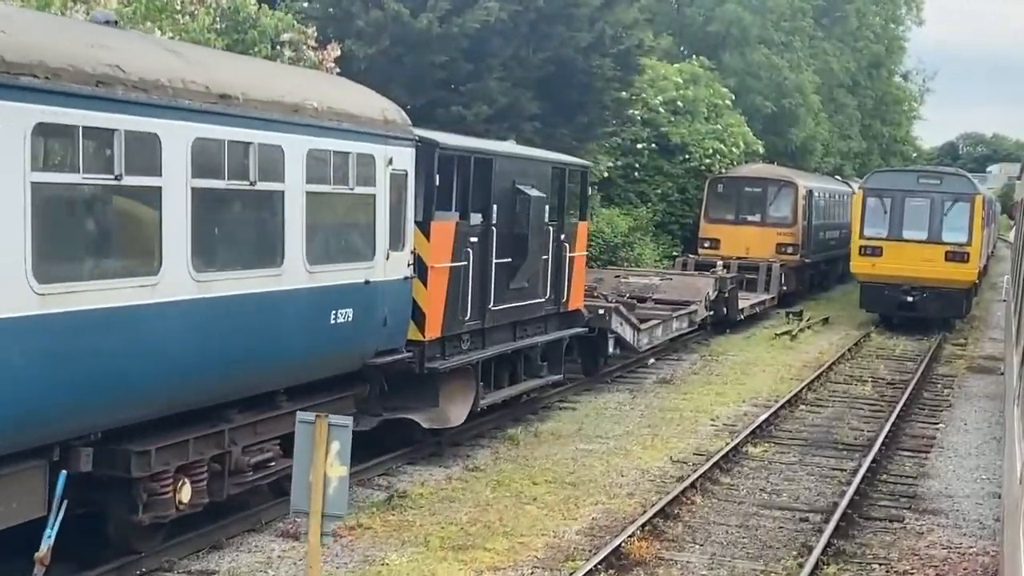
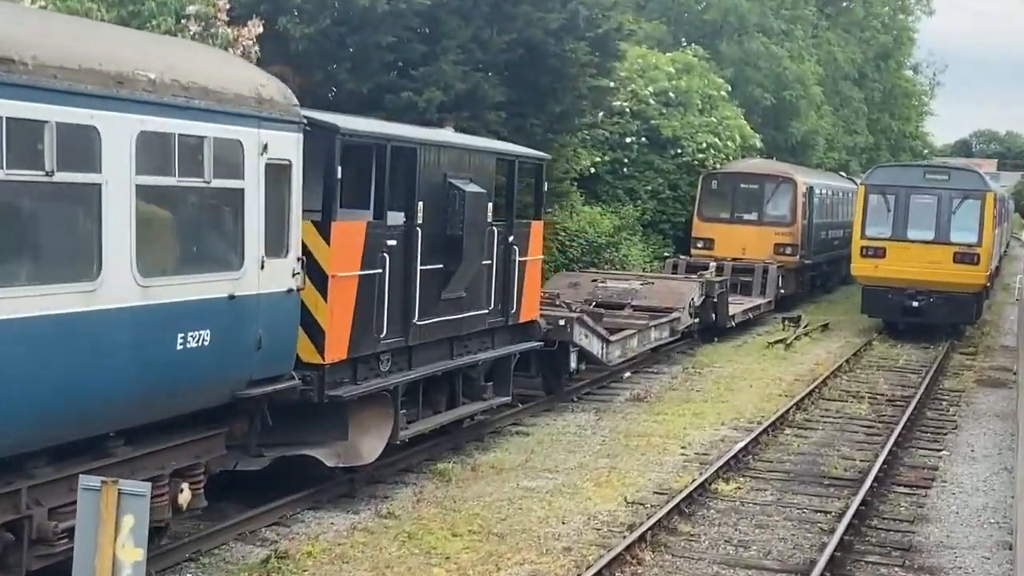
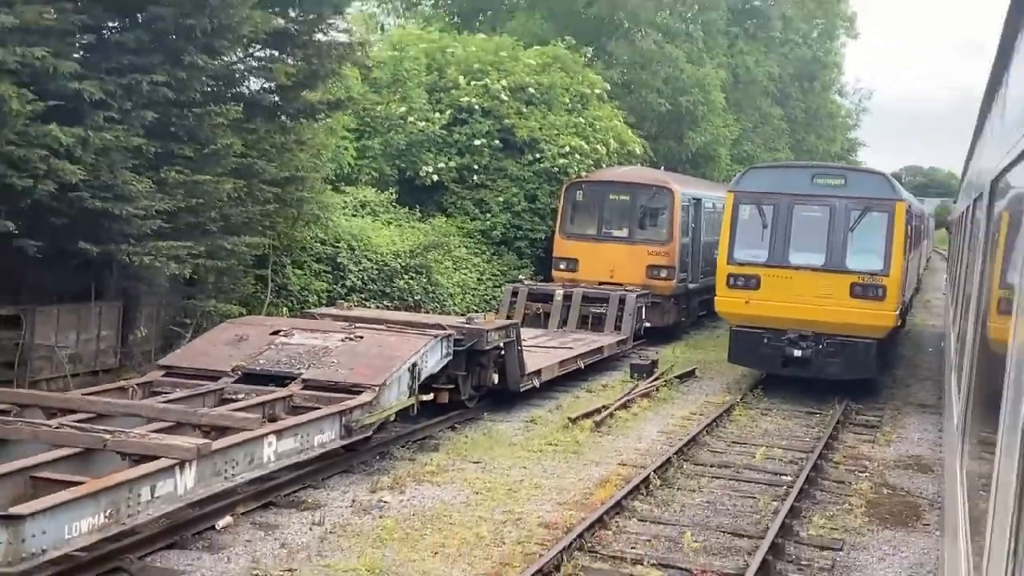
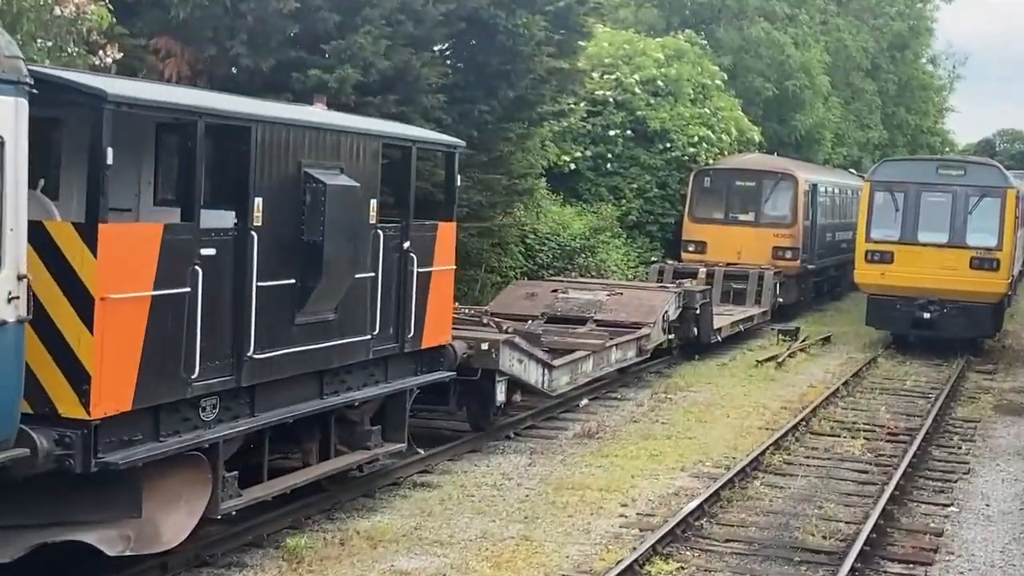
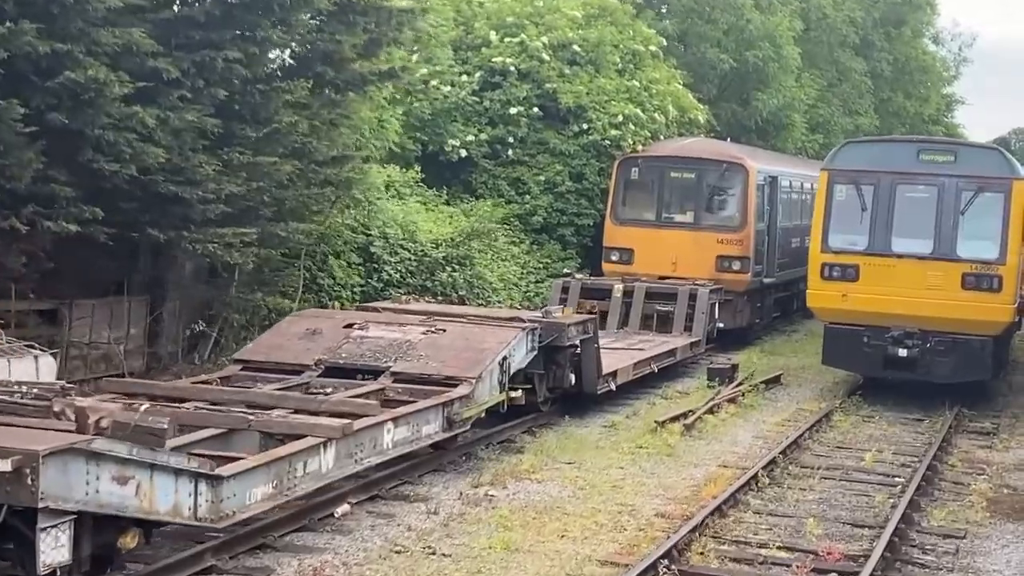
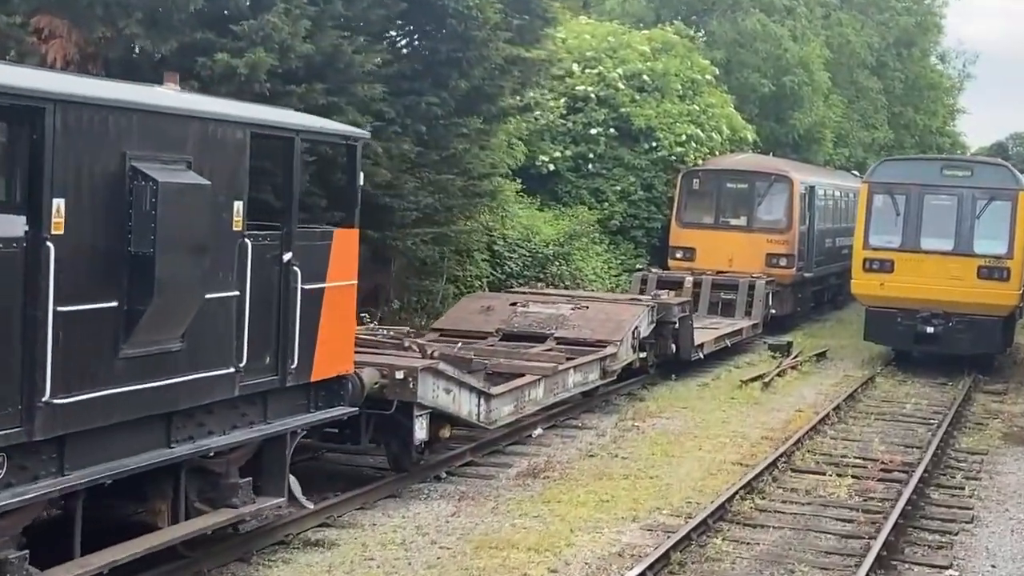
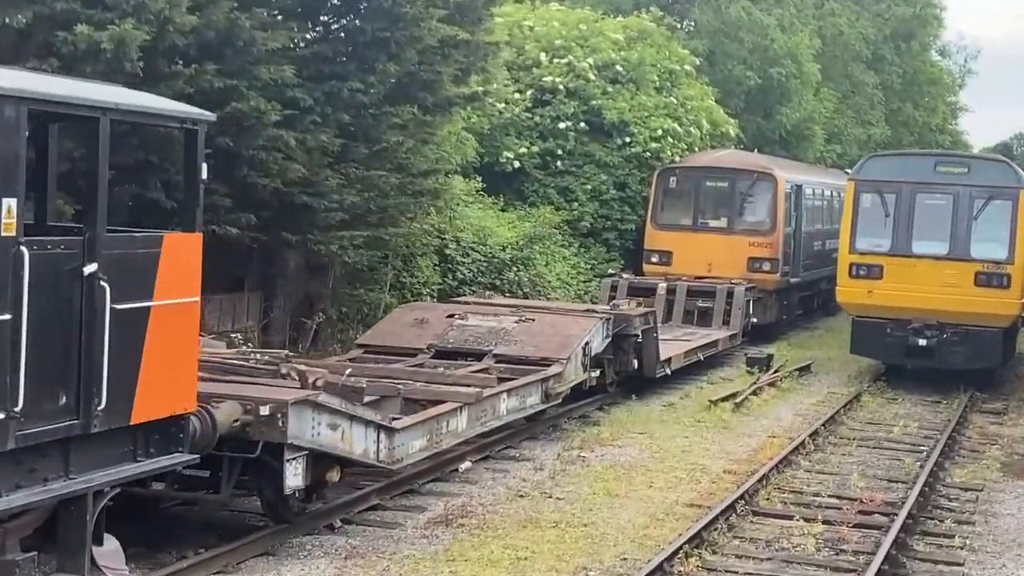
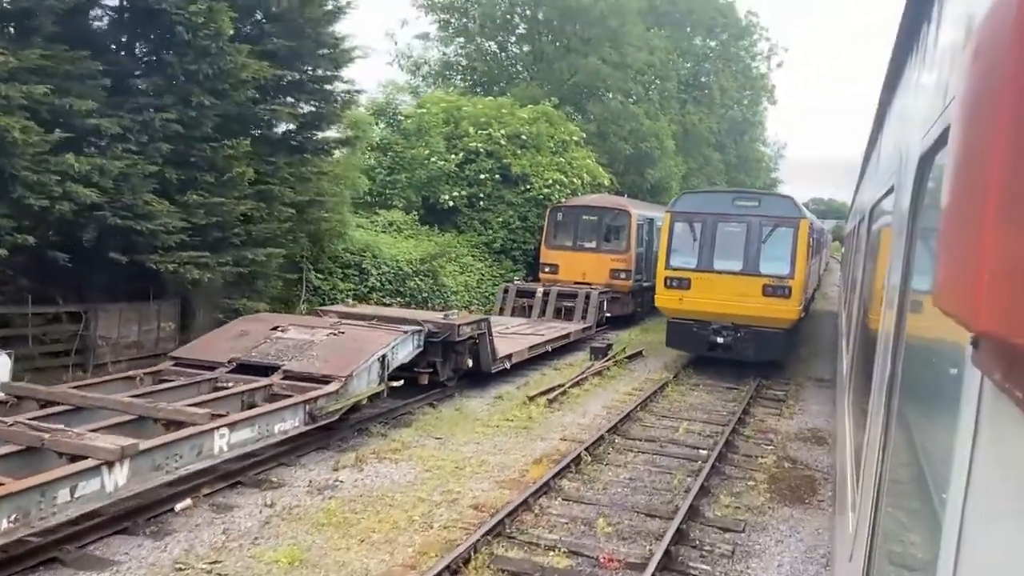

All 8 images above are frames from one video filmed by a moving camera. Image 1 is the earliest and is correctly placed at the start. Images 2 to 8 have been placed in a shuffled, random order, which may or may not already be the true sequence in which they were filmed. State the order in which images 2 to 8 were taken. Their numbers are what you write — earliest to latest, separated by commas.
2, 4, 6, 7, 5, 3, 8
